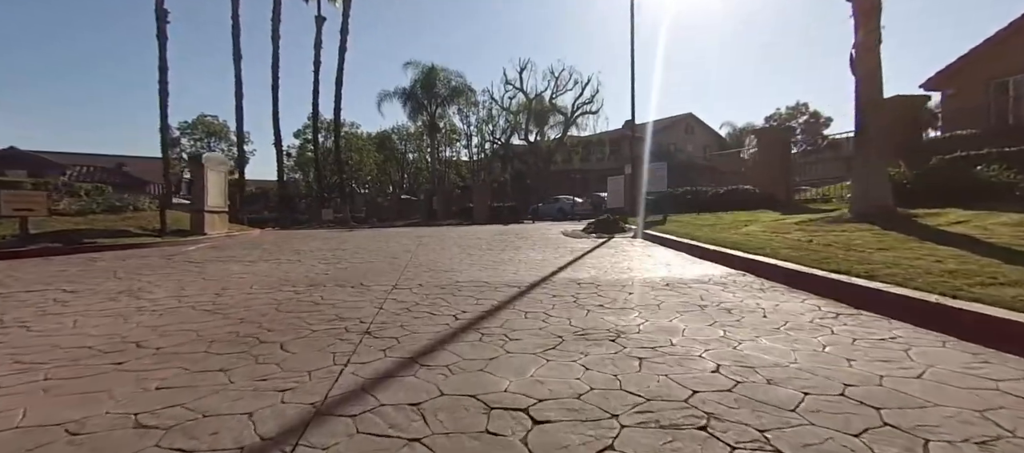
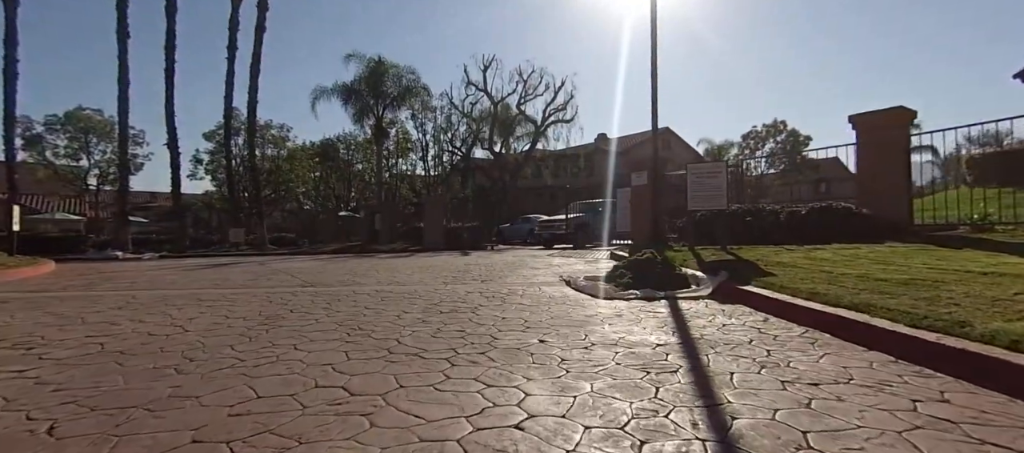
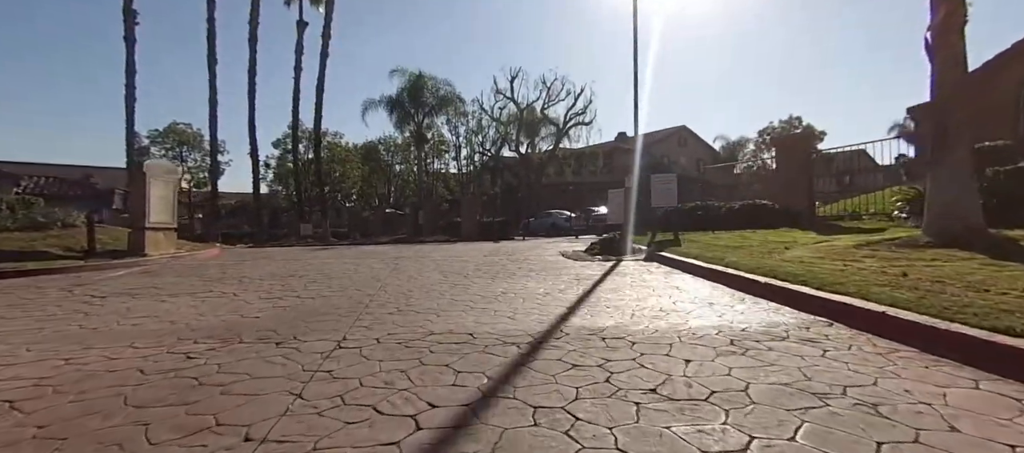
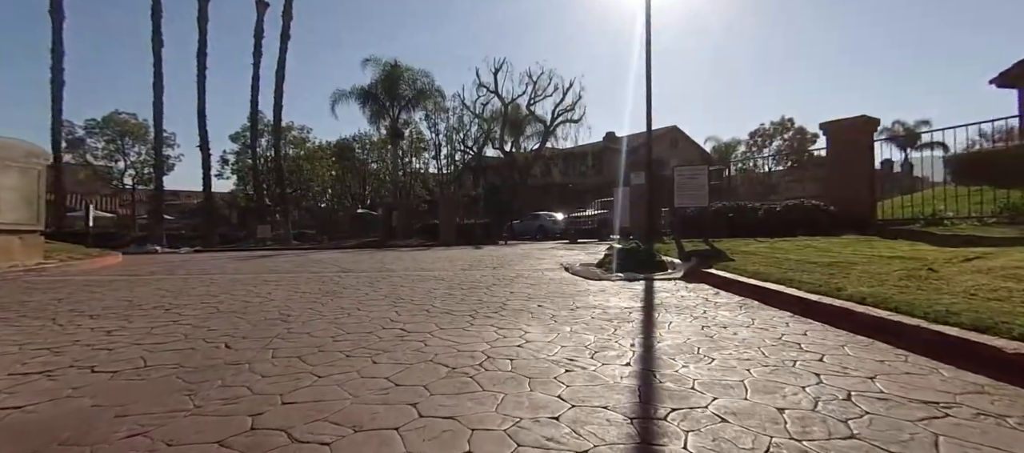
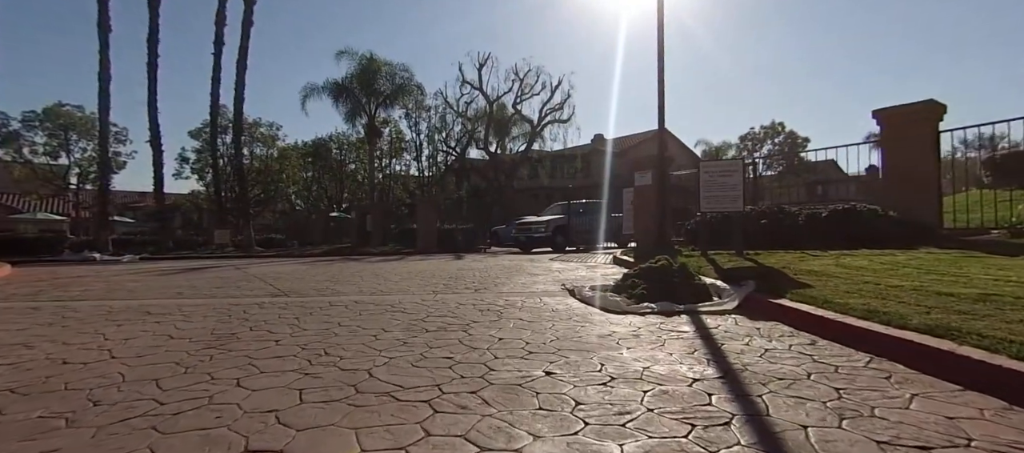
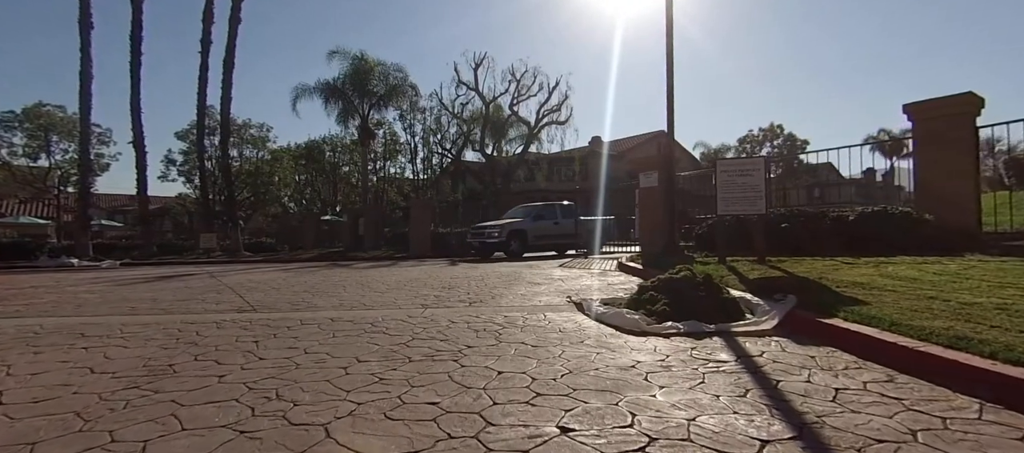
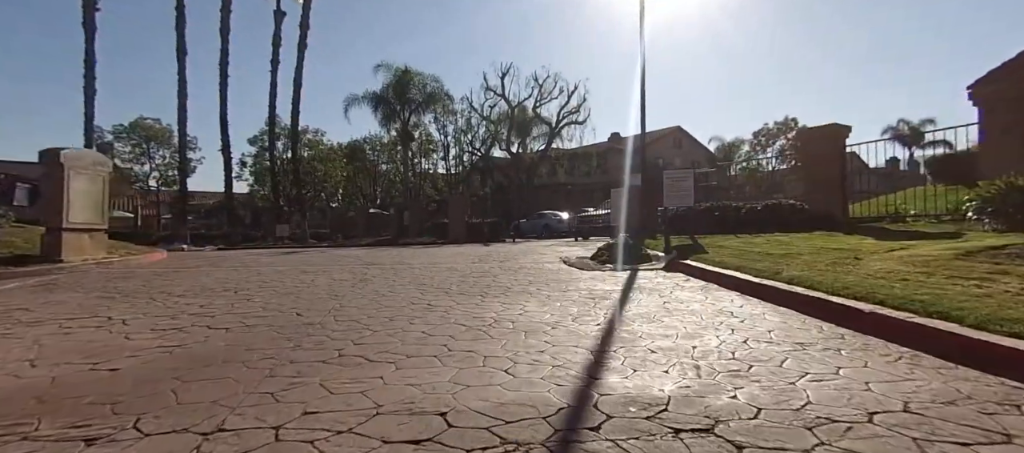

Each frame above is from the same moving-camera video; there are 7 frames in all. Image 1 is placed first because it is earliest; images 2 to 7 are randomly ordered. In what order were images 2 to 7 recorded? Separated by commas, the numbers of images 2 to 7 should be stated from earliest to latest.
3, 7, 4, 2, 5, 6
